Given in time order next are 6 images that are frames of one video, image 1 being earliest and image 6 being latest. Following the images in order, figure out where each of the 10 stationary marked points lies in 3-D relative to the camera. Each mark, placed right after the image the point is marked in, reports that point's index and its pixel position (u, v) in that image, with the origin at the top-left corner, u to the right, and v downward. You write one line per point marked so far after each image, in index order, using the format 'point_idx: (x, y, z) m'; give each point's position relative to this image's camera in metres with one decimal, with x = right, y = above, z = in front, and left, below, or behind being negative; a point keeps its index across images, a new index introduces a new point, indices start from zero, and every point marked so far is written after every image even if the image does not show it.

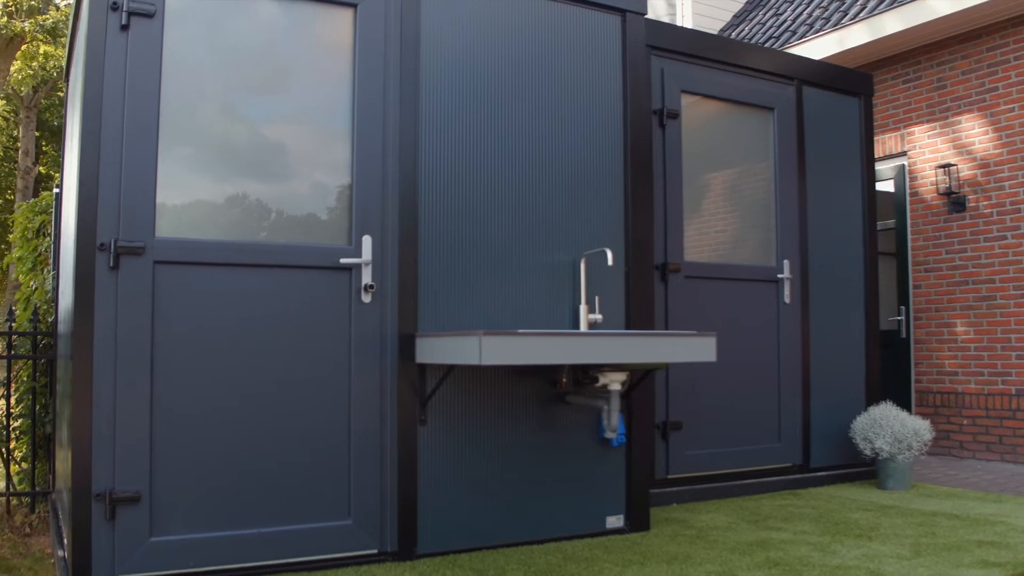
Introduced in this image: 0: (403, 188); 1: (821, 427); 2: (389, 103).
0: (-0.4, +0.4, +3.3) m
1: (+1.9, -0.8, +5.1) m
2: (-0.5, +0.7, +3.3) m
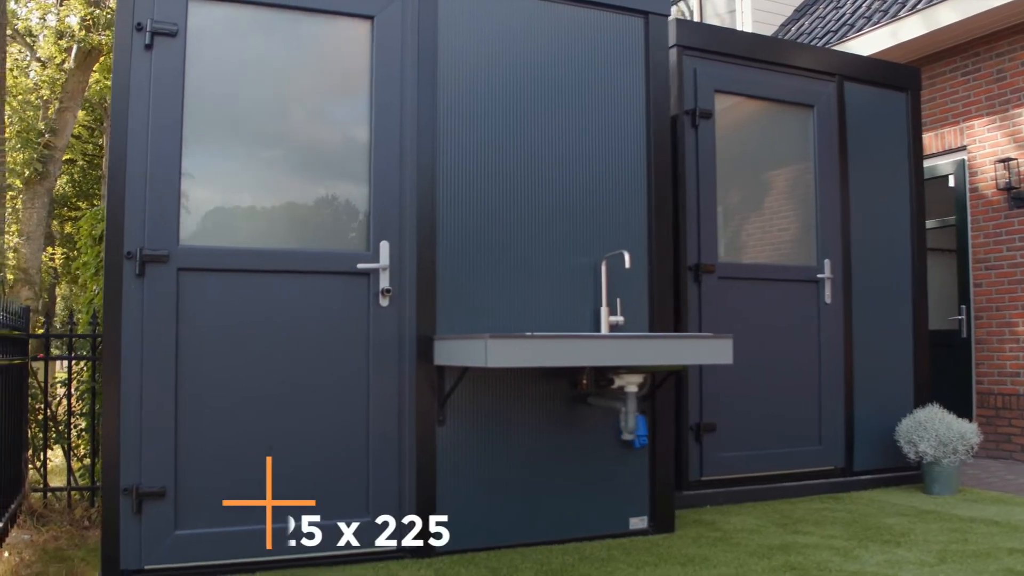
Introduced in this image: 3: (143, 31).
0: (-0.4, +0.4, +3.4) m
1: (+2.1, -0.8, +4.9) m
2: (-0.4, +0.7, +3.4) m
3: (-1.3, +0.9, +3.0) m
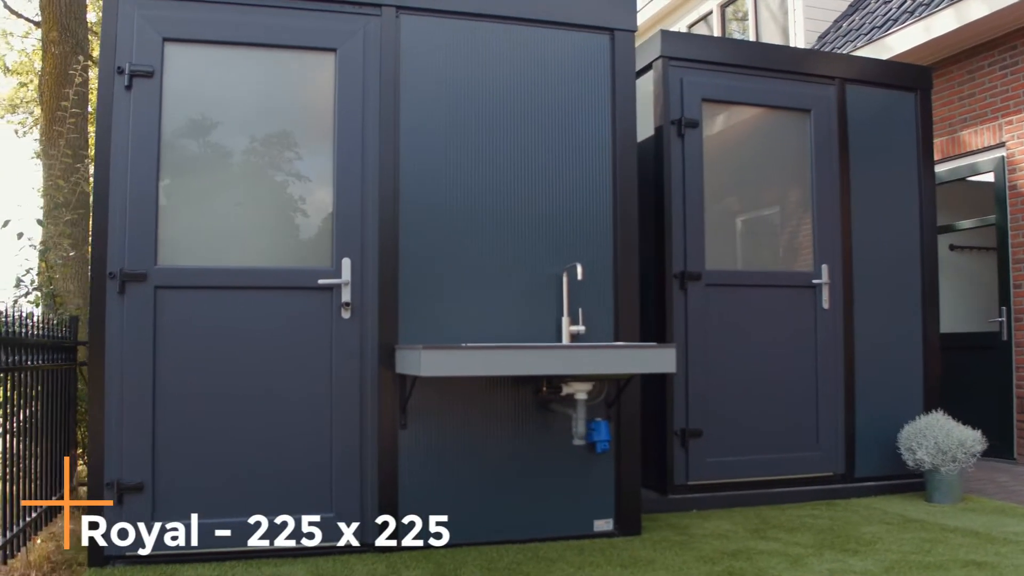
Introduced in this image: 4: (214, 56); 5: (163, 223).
0: (-0.6, +0.3, +3.6) m
1: (+2.1, -0.9, +4.9) m
2: (-0.6, +0.7, +3.6) m
3: (-1.6, +0.9, +3.4) m
4: (-1.2, +1.0, +3.5) m
5: (-1.4, +0.3, +3.4) m
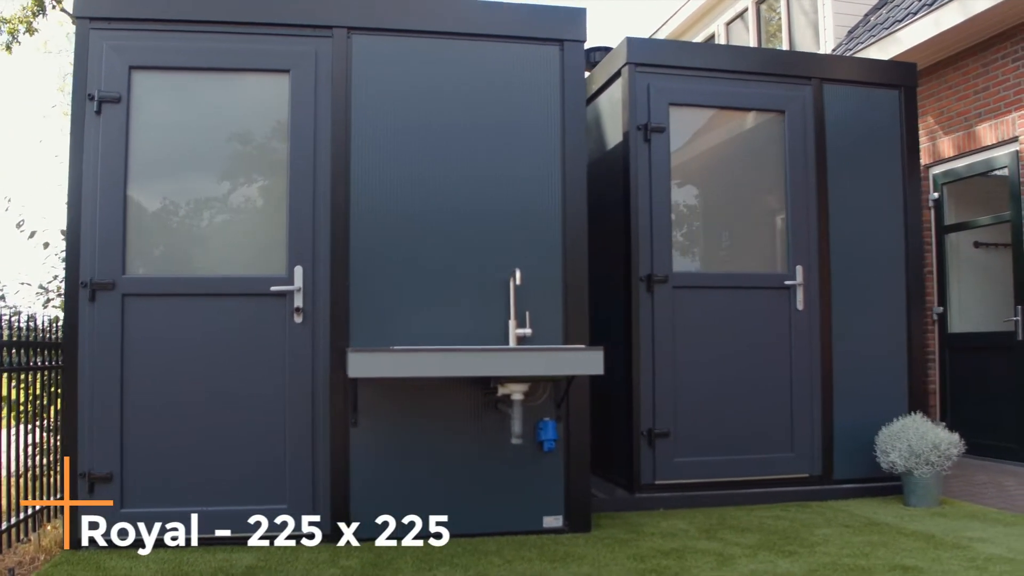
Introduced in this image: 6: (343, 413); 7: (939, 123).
0: (-0.8, +0.3, +3.8) m
1: (+1.9, -0.9, +4.9) m
2: (-0.9, +0.6, +3.8) m
3: (-1.8, +0.8, +3.7) m
4: (-1.5, +0.9, +3.8) m
5: (-1.7, +0.3, +3.7) m
6: (-0.8, -0.6, +3.8) m
7: (+3.5, +1.4, +7.0) m
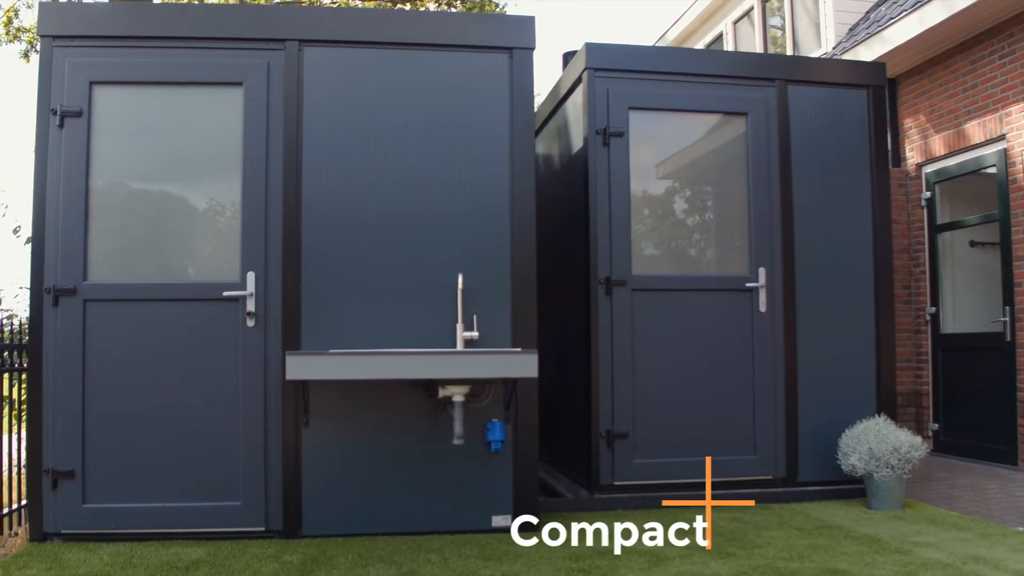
0: (-1.1, +0.3, +4.0) m
1: (+1.7, -0.9, +4.9) m
2: (-1.1, +0.6, +4.0) m
3: (-2.1, +0.8, +3.9) m
4: (-1.7, +0.9, +3.9) m
5: (-1.9, +0.3, +3.9) m
6: (-1.0, -0.6, +3.9) m
7: (+3.4, +1.4, +6.9) m
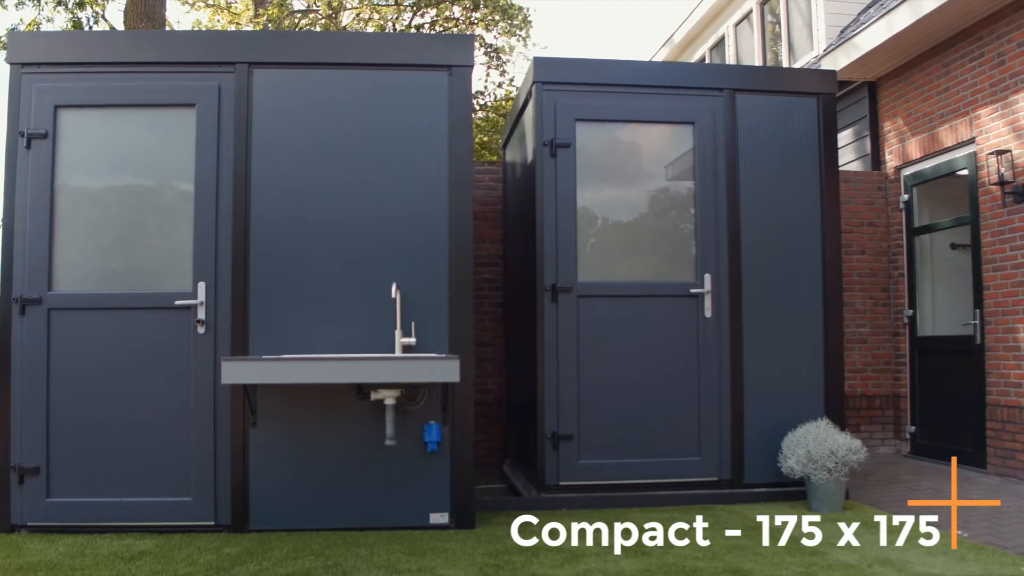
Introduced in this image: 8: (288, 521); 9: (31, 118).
0: (-1.4, +0.2, +4.2) m
1: (+1.5, -0.9, +5.0) m
2: (-1.4, +0.6, +4.2) m
3: (-2.4, +0.8, +4.2) m
4: (-2.0, +0.9, +4.2) m
5: (-2.3, +0.2, +4.2) m
6: (-1.3, -0.6, +4.2) m
7: (+3.3, +1.3, +6.9) m
8: (-1.1, -1.2, +4.2) m
9: (-2.4, +0.9, +4.2) m
